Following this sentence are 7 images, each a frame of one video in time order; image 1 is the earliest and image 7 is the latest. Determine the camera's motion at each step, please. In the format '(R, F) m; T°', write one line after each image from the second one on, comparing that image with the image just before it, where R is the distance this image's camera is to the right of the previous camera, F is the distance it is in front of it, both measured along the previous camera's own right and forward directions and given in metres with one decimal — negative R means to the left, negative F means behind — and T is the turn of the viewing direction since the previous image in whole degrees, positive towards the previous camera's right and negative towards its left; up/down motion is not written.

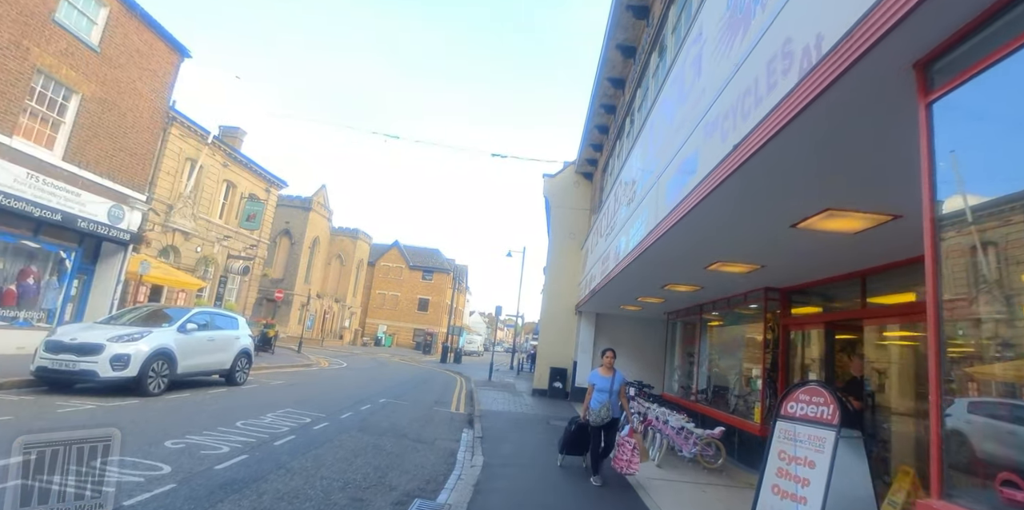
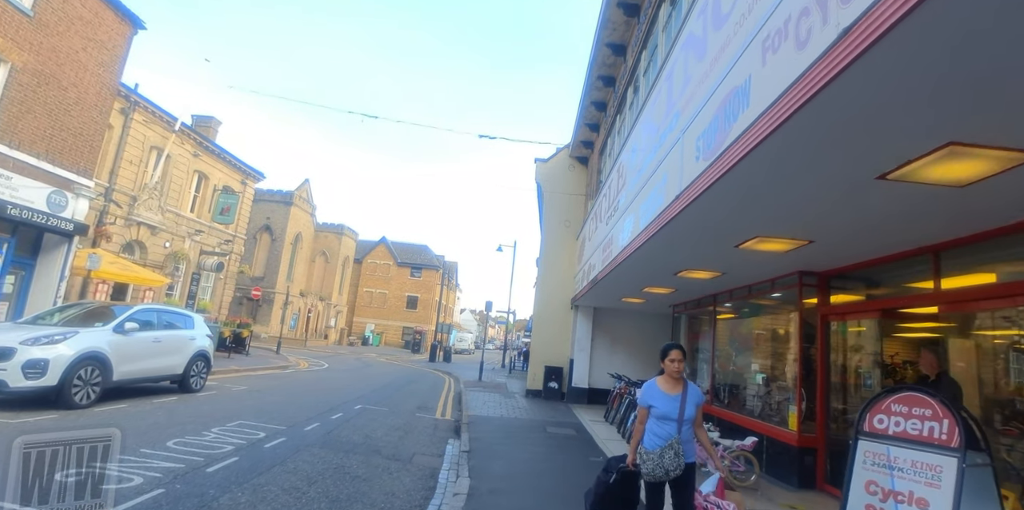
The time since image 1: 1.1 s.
(0.0, +1.4) m; +1°
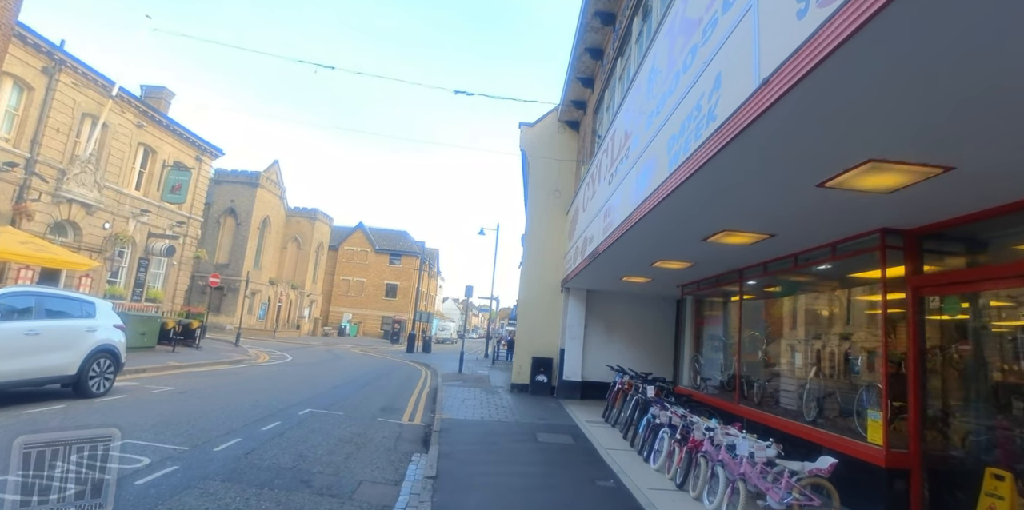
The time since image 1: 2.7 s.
(0.0, +2.1) m; +2°
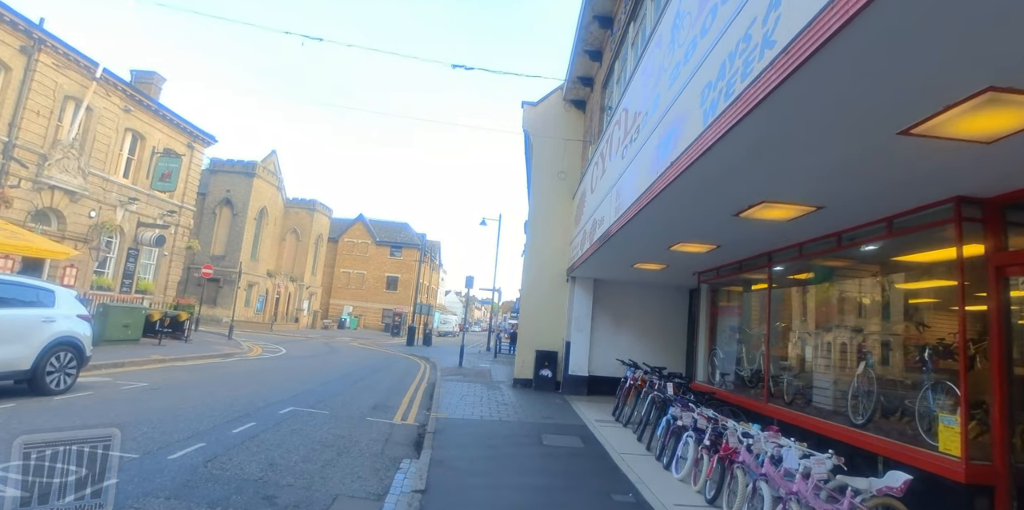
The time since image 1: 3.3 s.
(0.0, +0.9) m; 0°
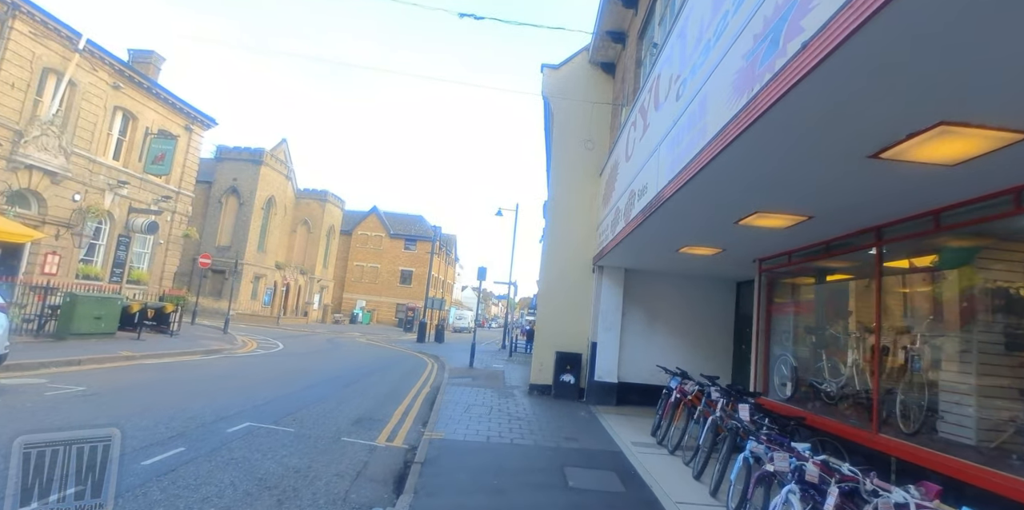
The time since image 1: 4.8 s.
(0.0, +1.9) m; -2°
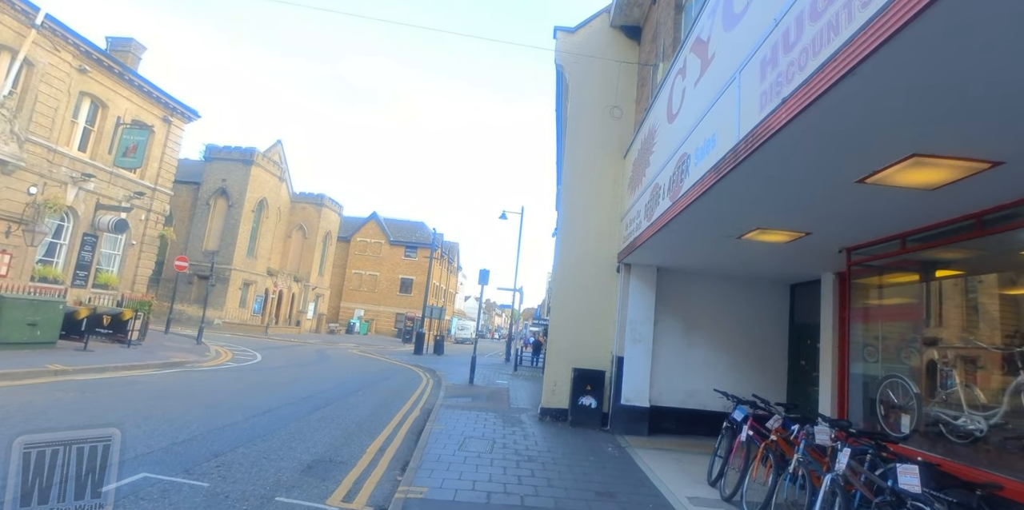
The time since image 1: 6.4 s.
(-0.1, +2.1) m; 0°
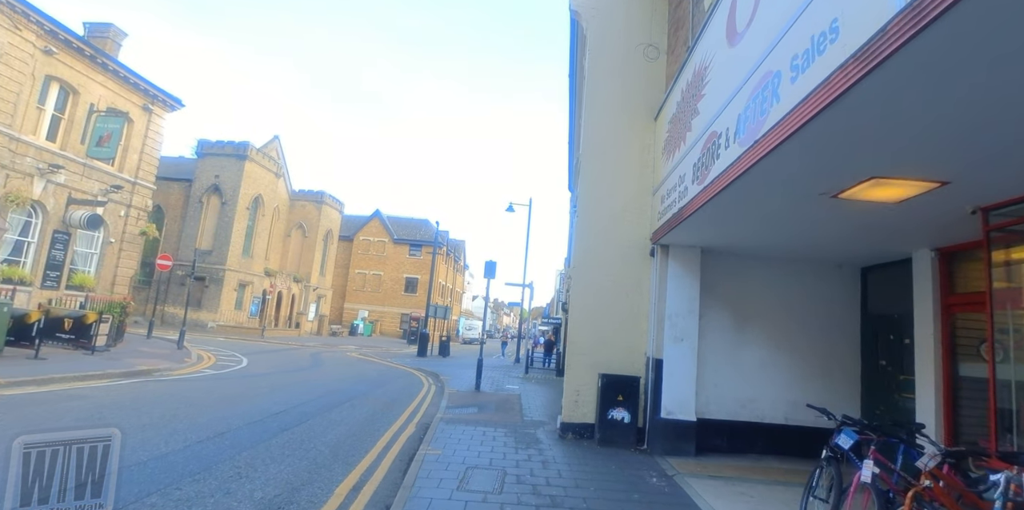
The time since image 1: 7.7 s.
(-0.1, +1.7) m; -1°
